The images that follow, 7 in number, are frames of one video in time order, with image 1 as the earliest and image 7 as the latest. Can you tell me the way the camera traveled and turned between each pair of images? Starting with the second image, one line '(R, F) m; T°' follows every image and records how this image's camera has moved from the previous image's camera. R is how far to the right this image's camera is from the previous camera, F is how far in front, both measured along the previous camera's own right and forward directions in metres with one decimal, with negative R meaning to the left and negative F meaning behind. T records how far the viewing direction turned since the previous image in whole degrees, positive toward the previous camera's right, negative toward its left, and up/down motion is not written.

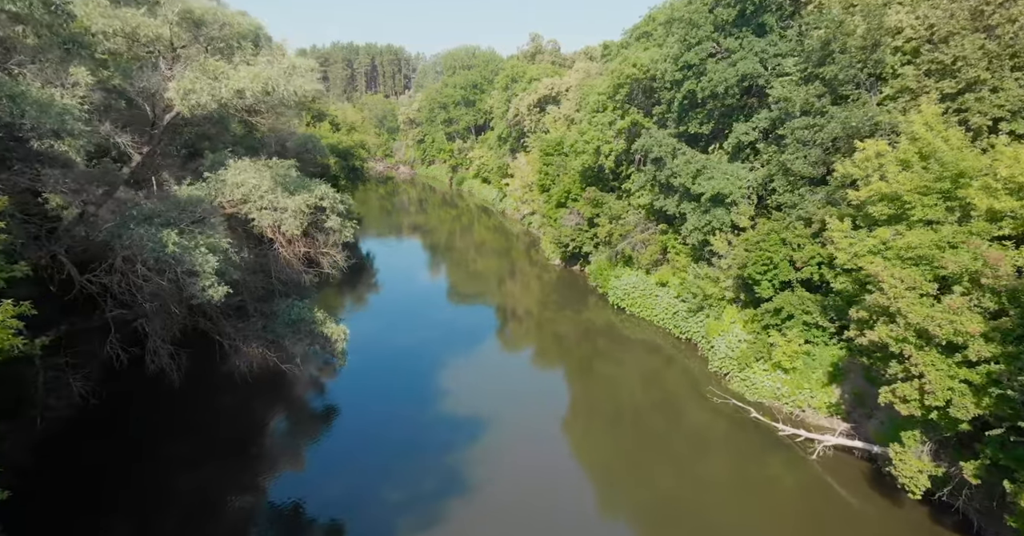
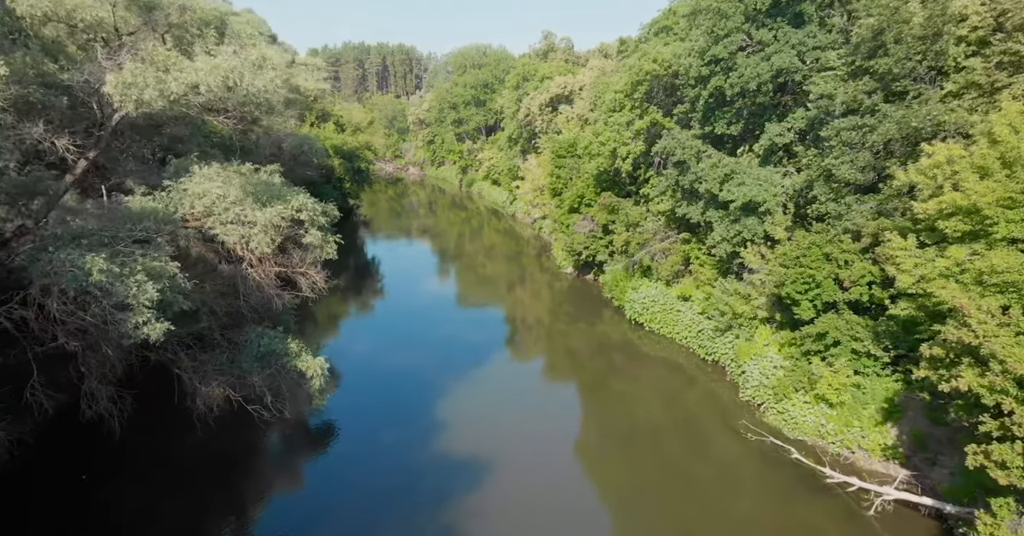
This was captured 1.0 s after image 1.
(+0.1, +2.1) m; -1°
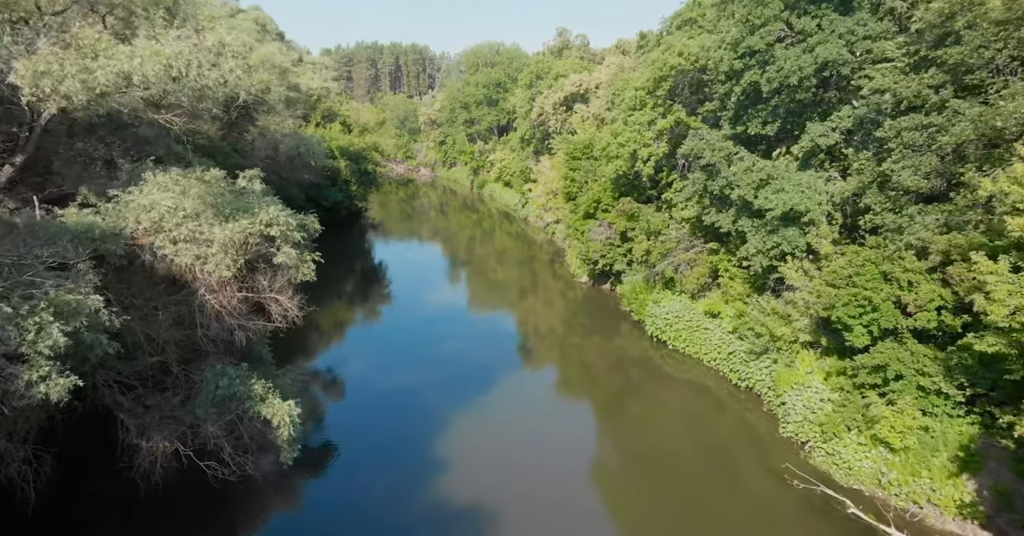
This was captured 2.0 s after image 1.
(+0.1, +2.1) m; -1°
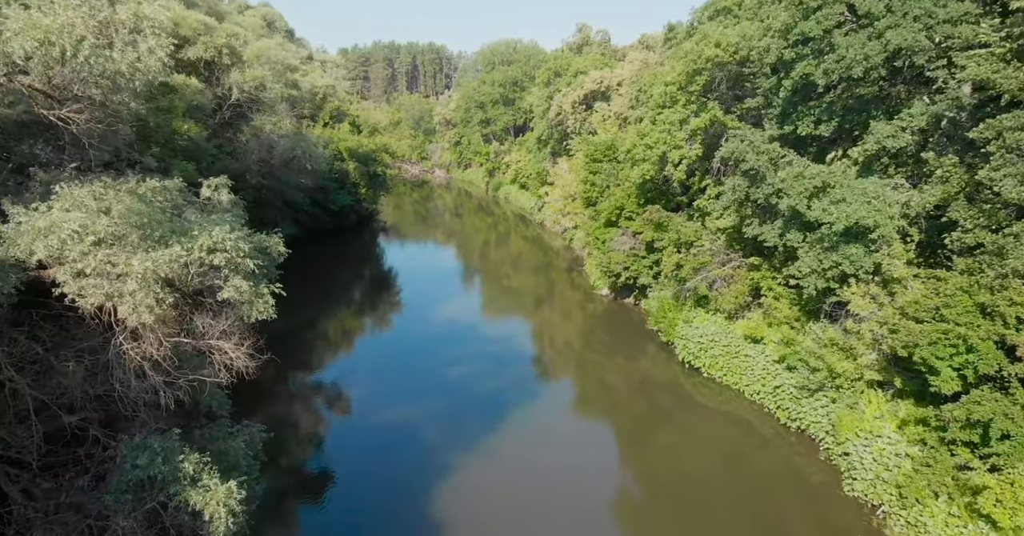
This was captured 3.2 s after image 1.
(+0.1, +2.6) m; -2°
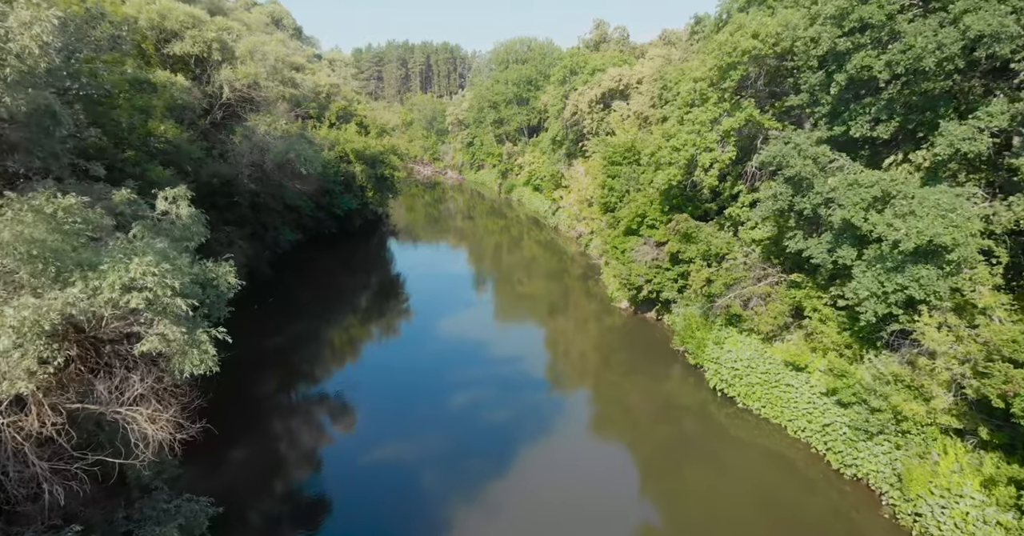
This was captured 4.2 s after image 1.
(+0.1, +2.1) m; -1°
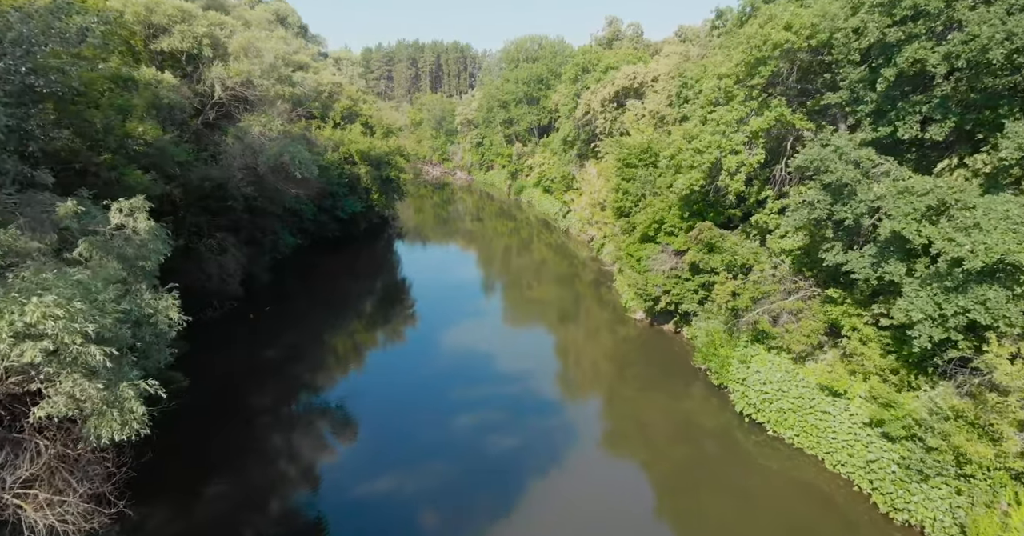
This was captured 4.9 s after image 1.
(0.0, +1.6) m; -1°
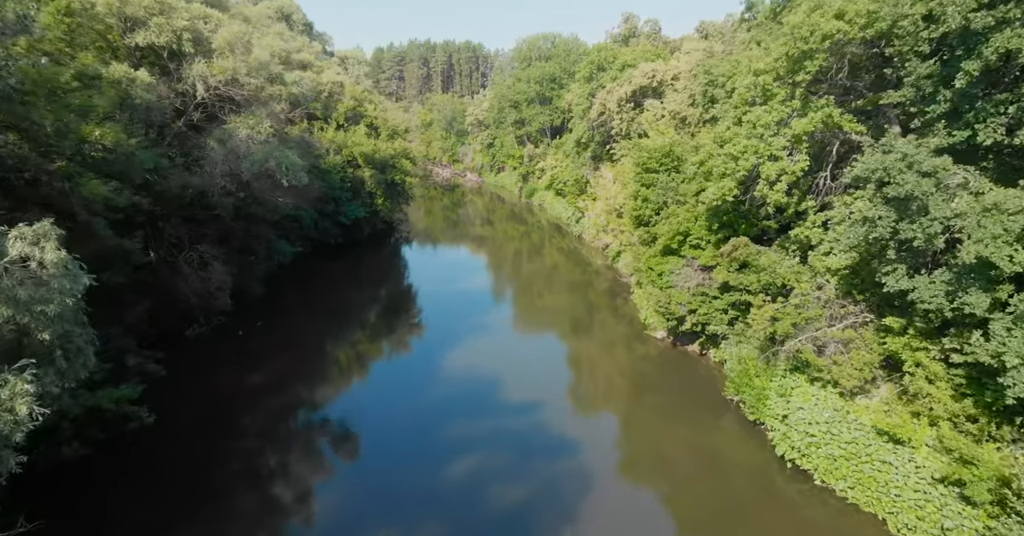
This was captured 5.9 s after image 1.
(+0.1, +2.1) m; -1°
